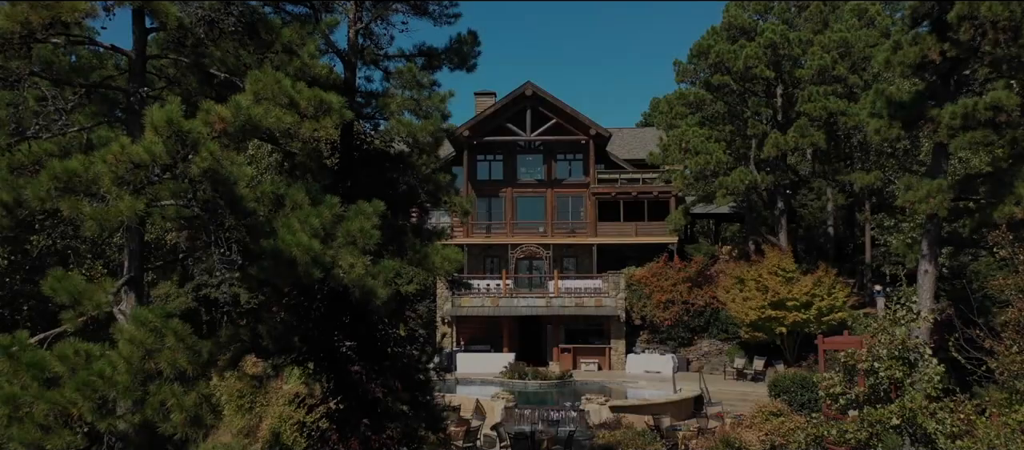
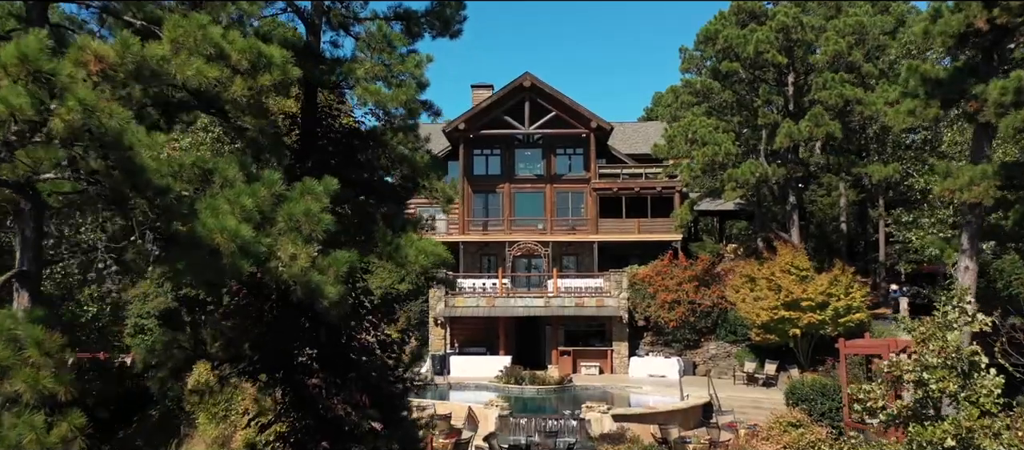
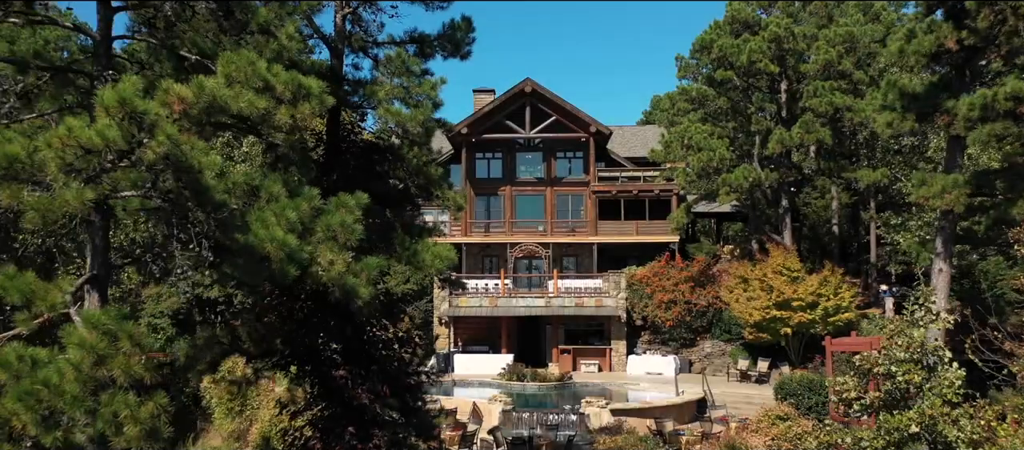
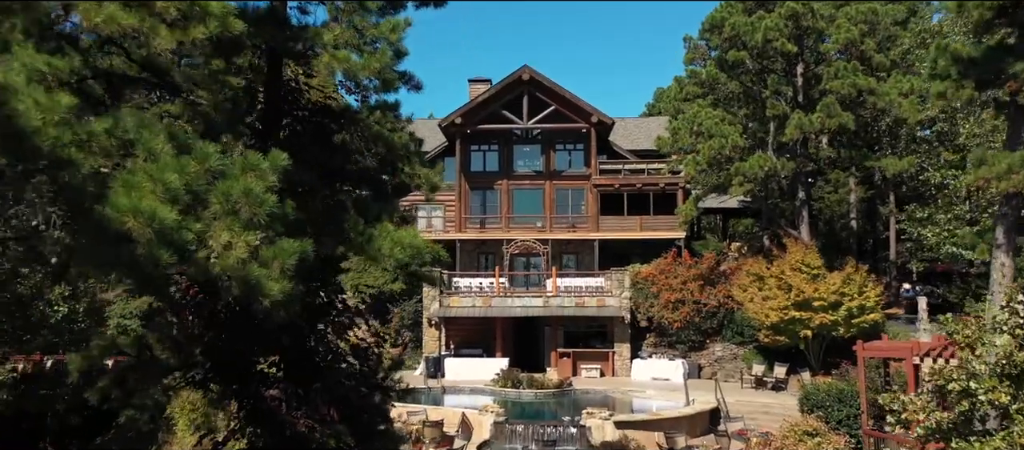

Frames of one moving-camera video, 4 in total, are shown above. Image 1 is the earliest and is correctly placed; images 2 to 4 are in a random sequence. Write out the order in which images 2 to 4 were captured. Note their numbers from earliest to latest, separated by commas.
3, 2, 4
